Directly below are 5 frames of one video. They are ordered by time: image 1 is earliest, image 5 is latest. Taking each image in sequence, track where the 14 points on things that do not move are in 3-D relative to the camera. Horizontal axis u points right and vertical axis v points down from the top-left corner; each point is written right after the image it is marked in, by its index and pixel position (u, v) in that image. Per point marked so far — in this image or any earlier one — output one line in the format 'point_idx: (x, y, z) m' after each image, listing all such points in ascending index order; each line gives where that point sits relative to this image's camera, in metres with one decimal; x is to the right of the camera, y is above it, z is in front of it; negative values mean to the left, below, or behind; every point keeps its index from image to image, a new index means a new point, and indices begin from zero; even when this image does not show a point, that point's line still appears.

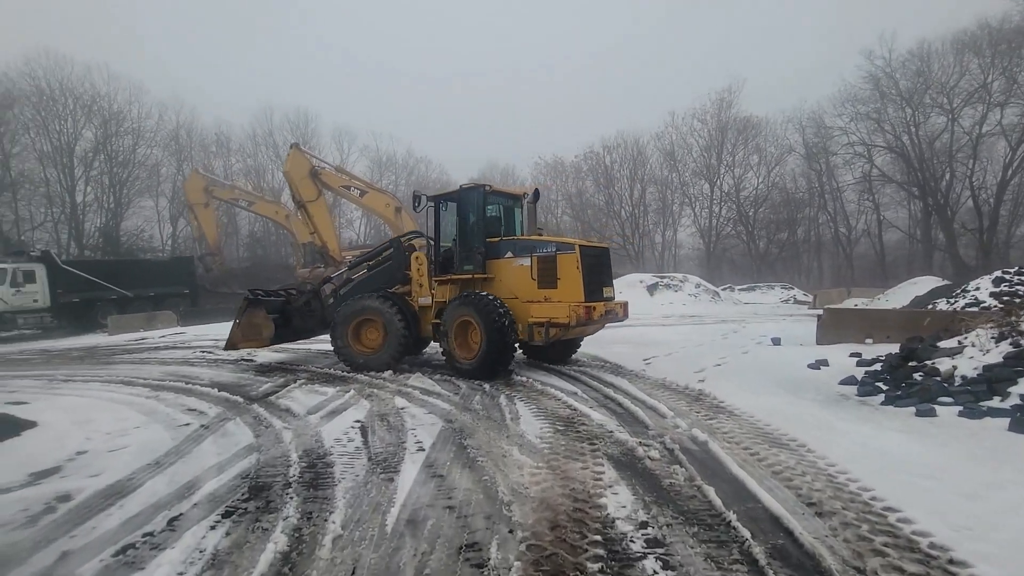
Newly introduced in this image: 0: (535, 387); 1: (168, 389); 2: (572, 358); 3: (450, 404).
0: (+0.3, -1.3, +6.5) m
1: (-4.9, -1.5, +7.1) m
2: (+1.0, -1.2, +8.8) m
3: (-0.7, -1.3, +5.7) m
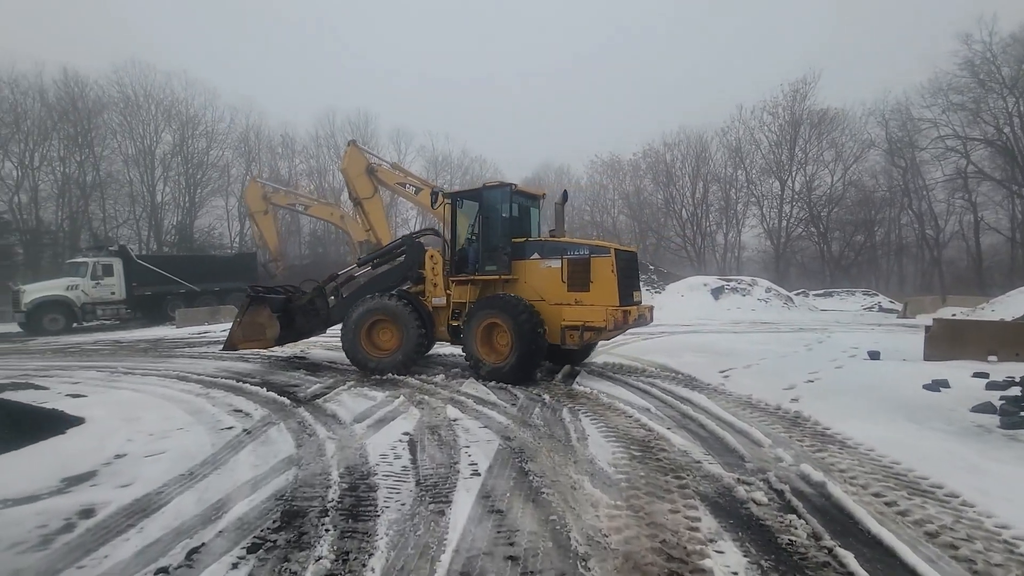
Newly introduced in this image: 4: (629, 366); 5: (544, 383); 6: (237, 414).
0: (+1.0, -1.3, +5.9) m
1: (-4.1, -1.4, +6.9) m
2: (+2.0, -1.2, +8.0) m
3: (0.0, -1.3, +5.1) m
4: (+1.8, -1.2, +8.0) m
5: (+0.4, -1.3, +6.9) m
6: (-3.0, -1.4, +5.5) m
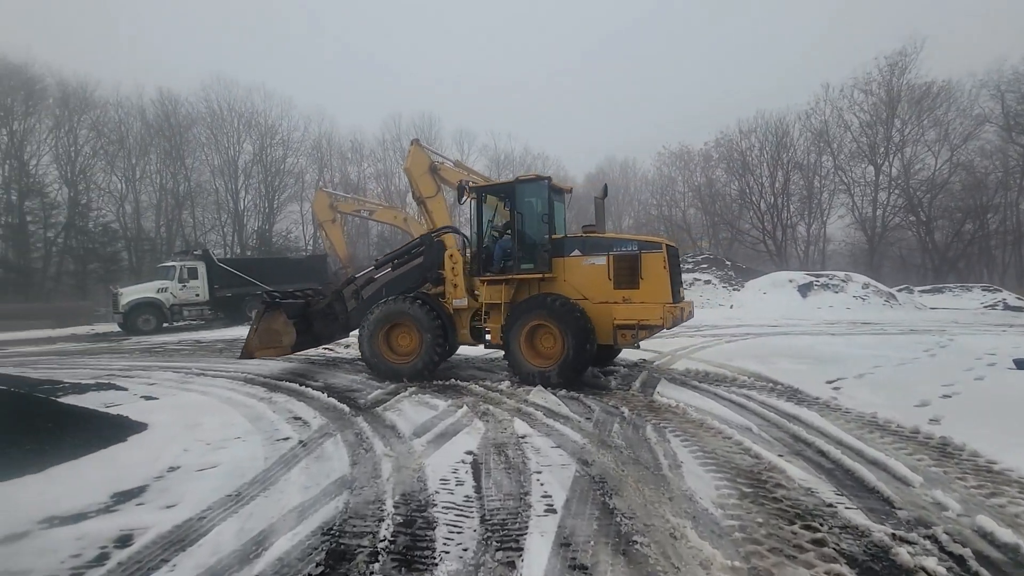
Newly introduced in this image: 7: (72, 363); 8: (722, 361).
0: (+1.8, -1.3, +5.1) m
1: (-3.1, -1.4, +6.8) m
2: (+3.0, -1.2, +7.1) m
3: (+0.6, -1.3, +4.5) m
4: (+2.9, -1.2, +7.2) m
5: (+1.3, -1.3, +6.2) m
6: (-2.3, -1.4, +5.3) m
7: (-8.6, -1.5, +9.8) m
8: (+3.4, -1.2, +8.2) m
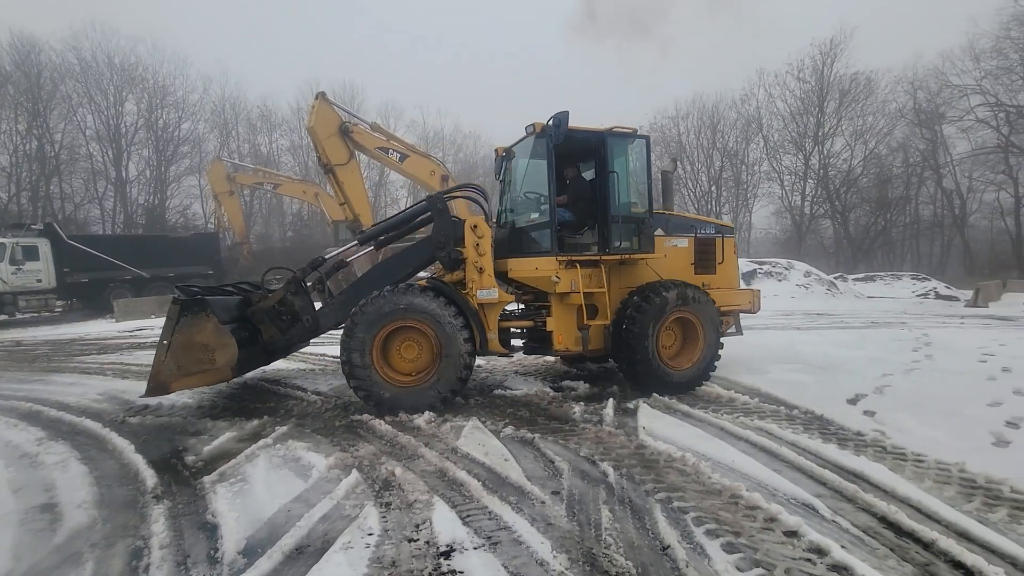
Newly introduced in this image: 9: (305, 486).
0: (+1.3, -1.2, +3.3) m
1: (-3.8, -1.3, +4.3) m
2: (+2.2, -1.1, +5.5) m
3: (+0.2, -1.3, +2.6) m
4: (+2.1, -1.1, +5.5) m
5: (+0.7, -1.2, +4.3) m
6: (-2.8, -1.4, +2.9) m
7: (-9.7, -1.3, +6.5) m
8: (+2.5, -1.1, +6.6) m
9: (-1.3, -1.3, +3.2) m
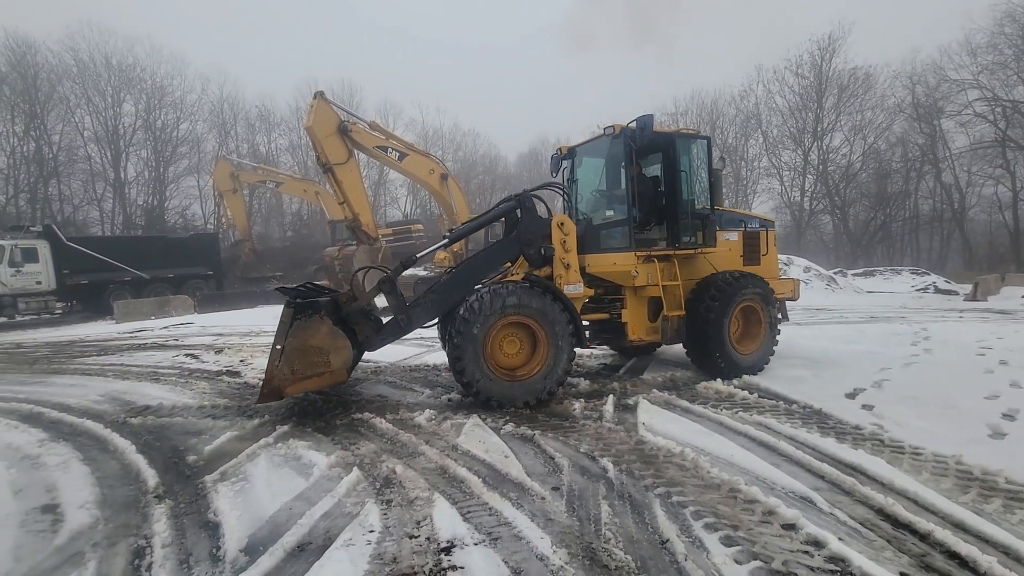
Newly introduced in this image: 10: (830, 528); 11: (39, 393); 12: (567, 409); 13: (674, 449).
0: (+1.3, -1.2, +3.3) m
1: (-3.8, -1.3, +4.3) m
2: (+2.2, -1.1, +5.5) m
3: (+0.2, -1.3, +2.6) m
4: (+2.1, -1.1, +5.5) m
5: (+0.7, -1.2, +4.3) m
6: (-2.8, -1.4, +2.9) m
7: (-9.7, -1.3, +6.5) m
8: (+2.5, -1.0, +6.6) m
9: (-1.3, -1.3, +3.2) m
10: (+1.7, -1.3, +2.6) m
11: (-5.5, -1.2, +5.9) m
12: (+0.5, -1.2, +4.8) m
13: (+1.2, -1.2, +3.7) m
